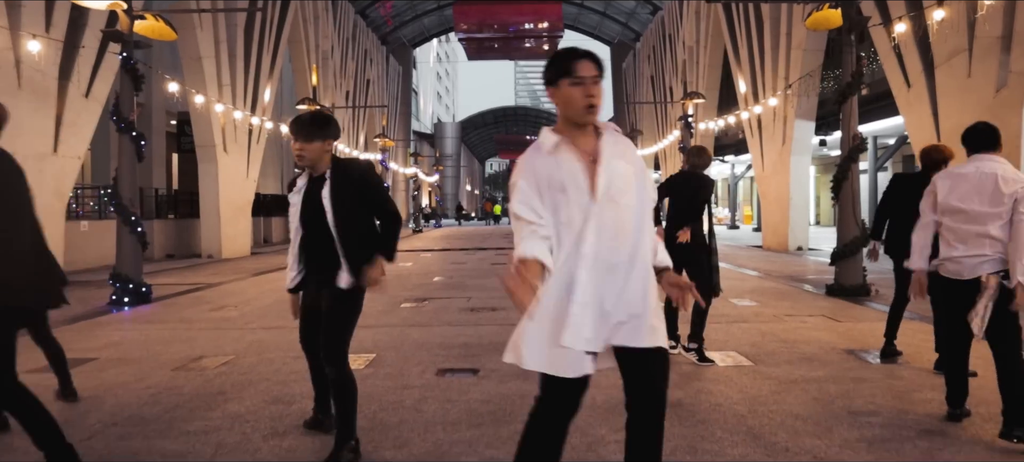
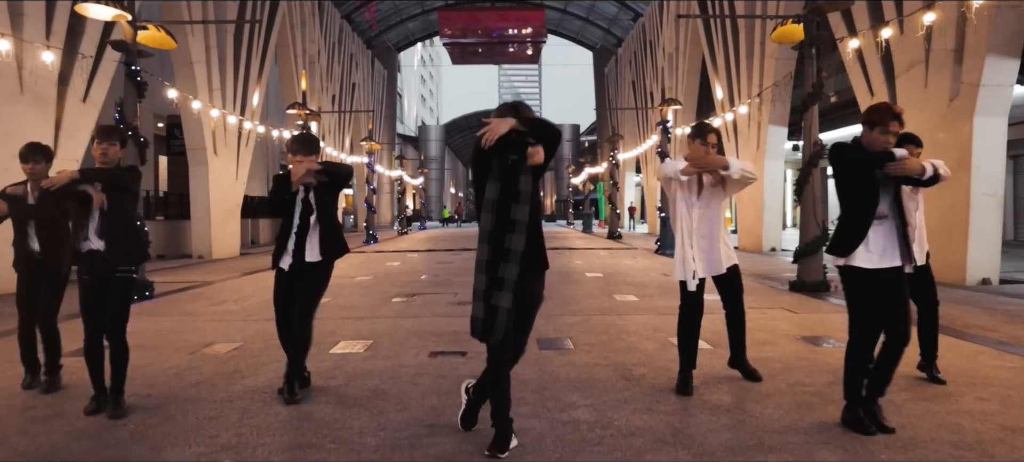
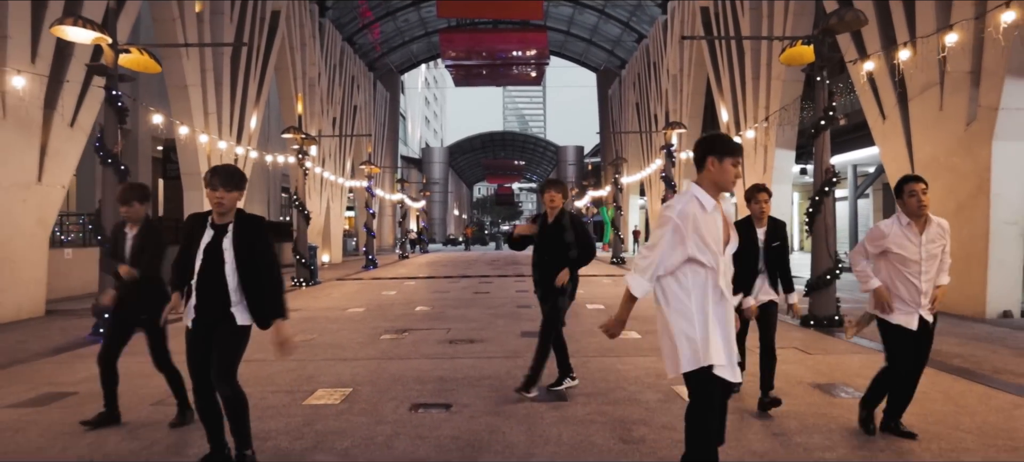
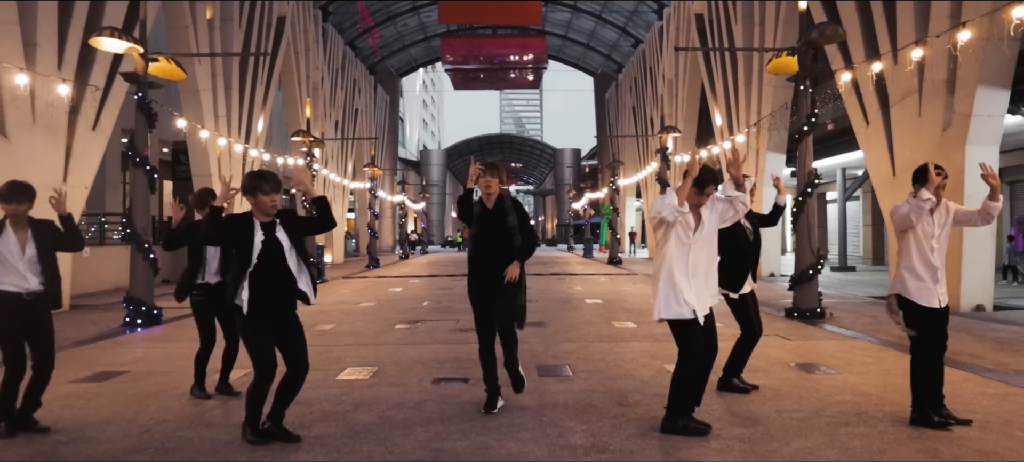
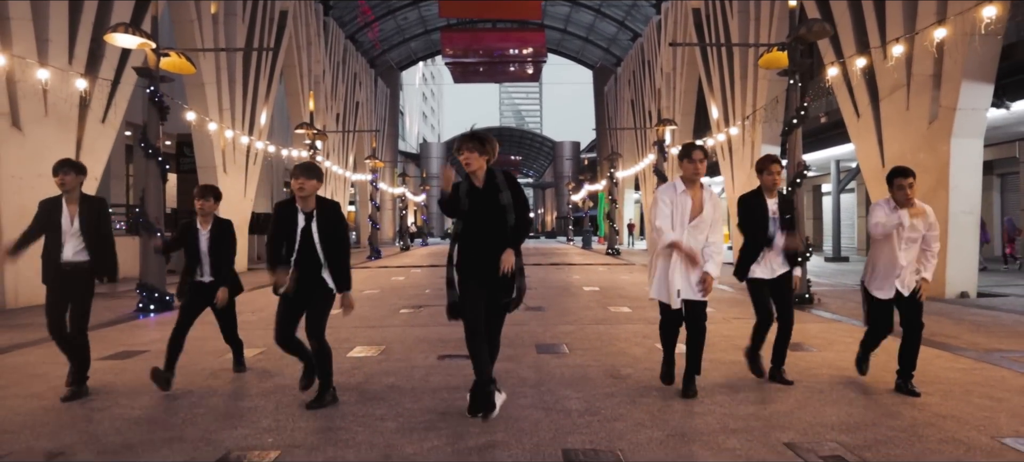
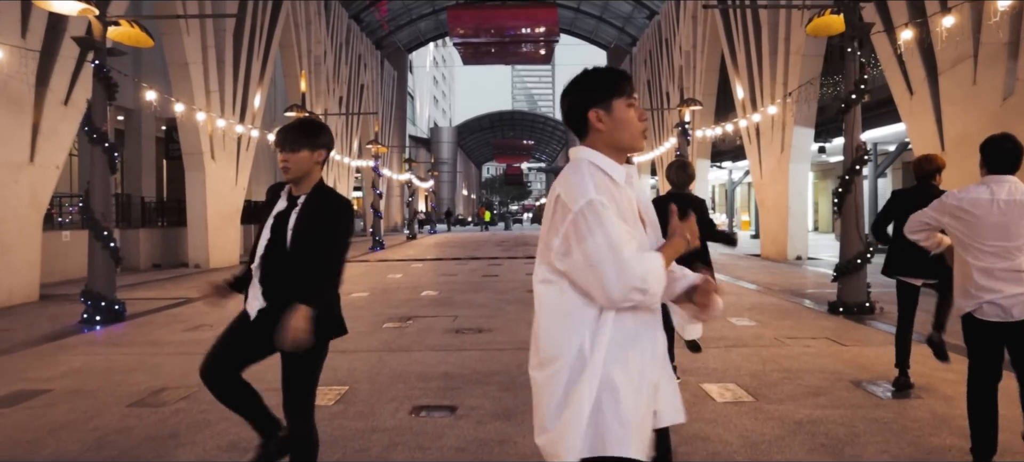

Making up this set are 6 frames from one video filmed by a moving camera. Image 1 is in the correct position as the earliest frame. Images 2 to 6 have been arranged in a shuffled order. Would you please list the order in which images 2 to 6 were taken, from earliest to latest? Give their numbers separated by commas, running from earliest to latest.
6, 3, 4, 5, 2
